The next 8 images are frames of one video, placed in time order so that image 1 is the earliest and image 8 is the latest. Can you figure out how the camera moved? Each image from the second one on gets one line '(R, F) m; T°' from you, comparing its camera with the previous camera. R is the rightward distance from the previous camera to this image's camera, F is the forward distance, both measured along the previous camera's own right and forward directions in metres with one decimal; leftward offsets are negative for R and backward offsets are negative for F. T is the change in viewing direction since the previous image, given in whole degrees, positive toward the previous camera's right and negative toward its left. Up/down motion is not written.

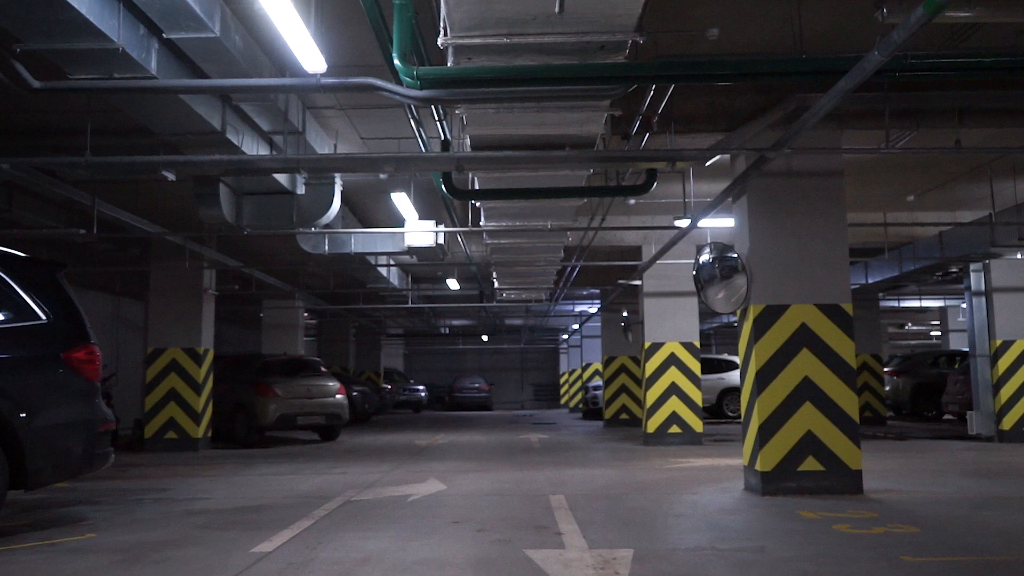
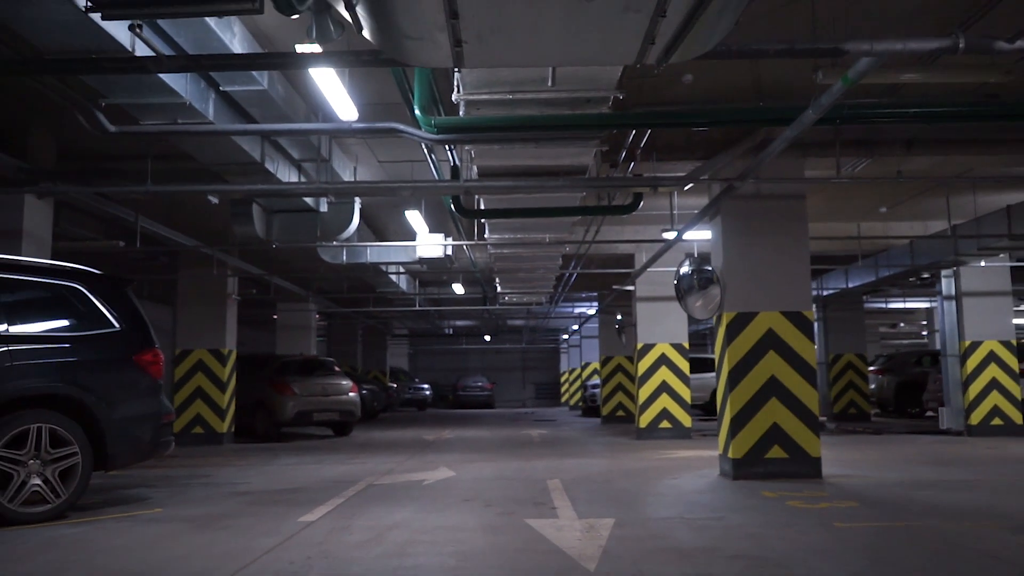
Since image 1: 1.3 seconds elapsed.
(0.0, -1.1) m; 0°
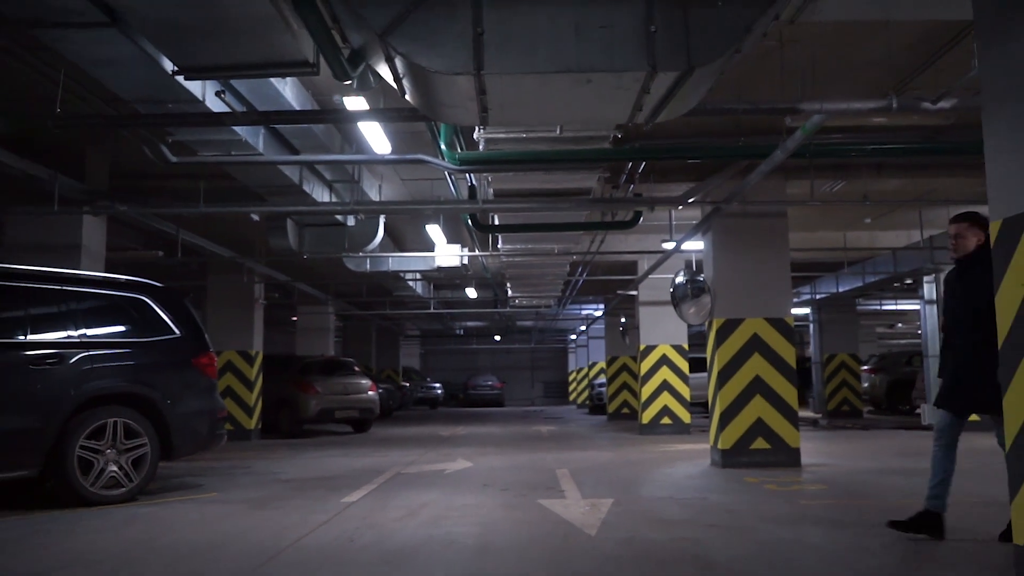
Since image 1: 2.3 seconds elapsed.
(0.0, -1.0) m; -1°
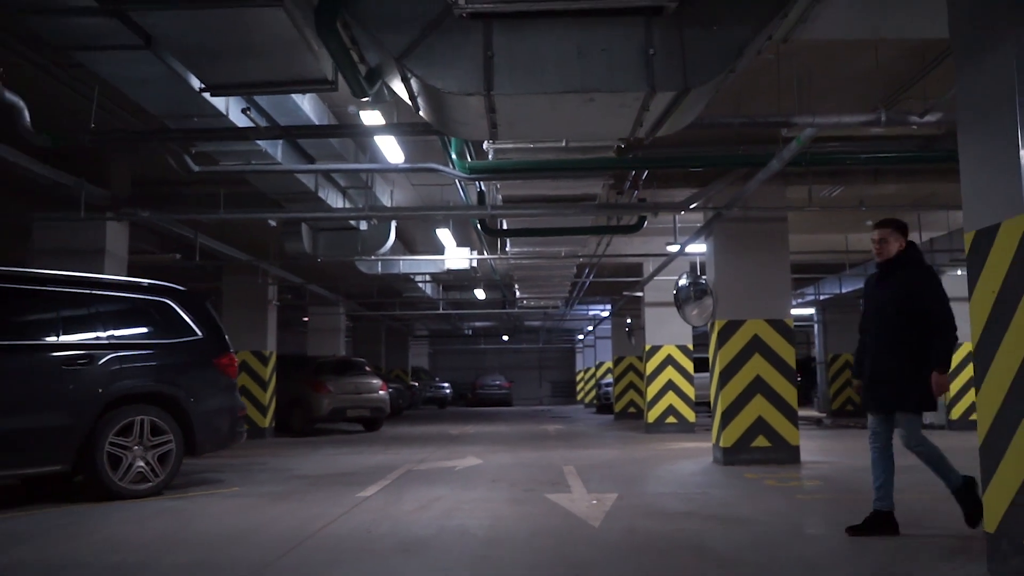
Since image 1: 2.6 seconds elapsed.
(0.0, -0.3) m; -1°
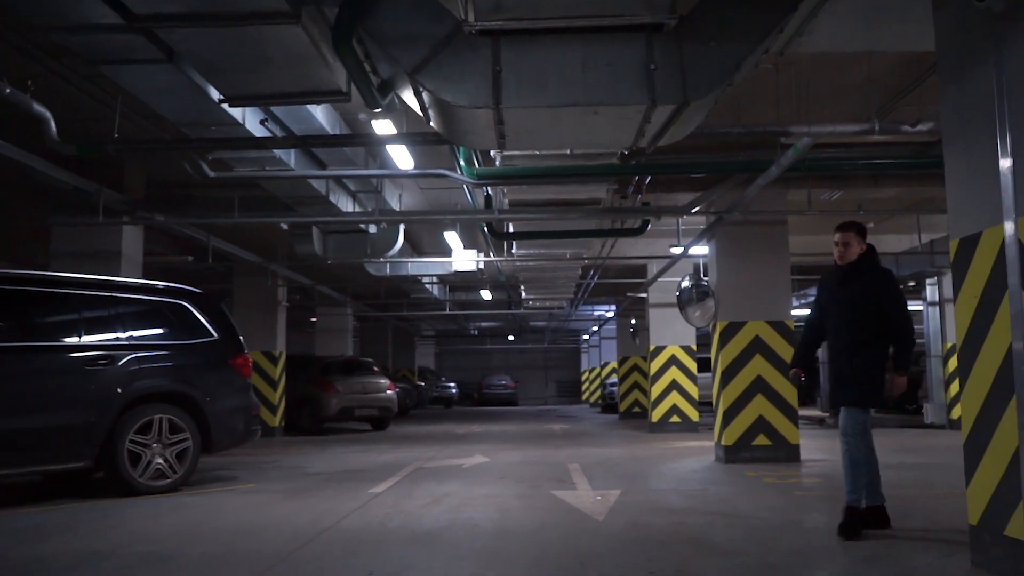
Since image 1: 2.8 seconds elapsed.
(0.0, -0.2) m; 0°
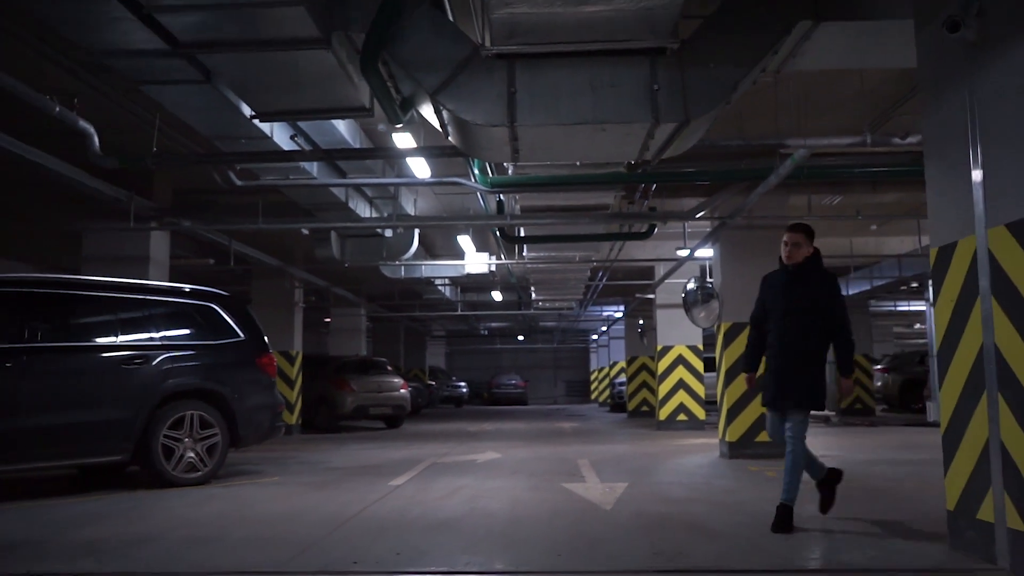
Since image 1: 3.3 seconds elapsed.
(0.0, -0.4) m; -1°
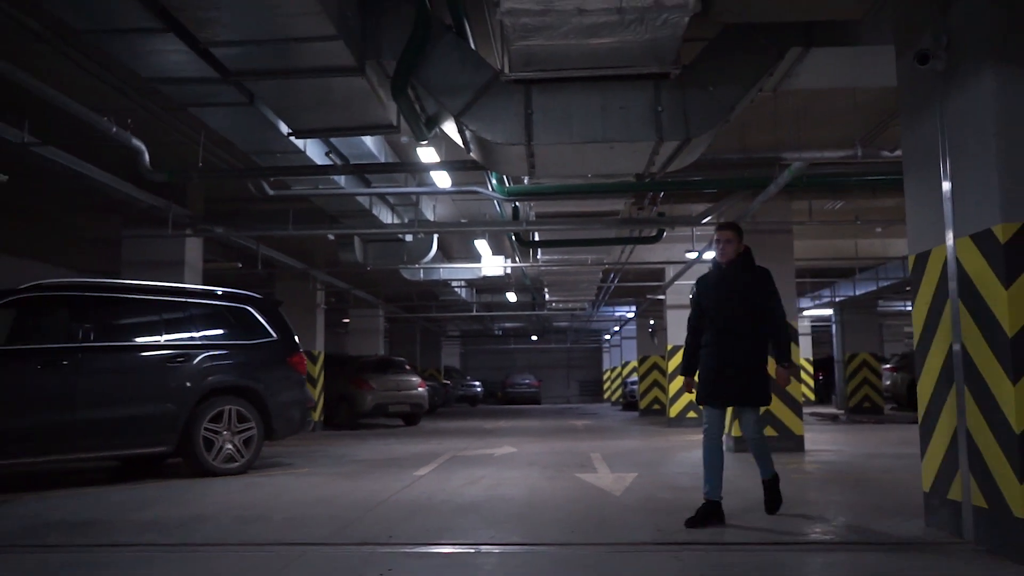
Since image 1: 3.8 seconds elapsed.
(0.0, -0.6) m; -1°
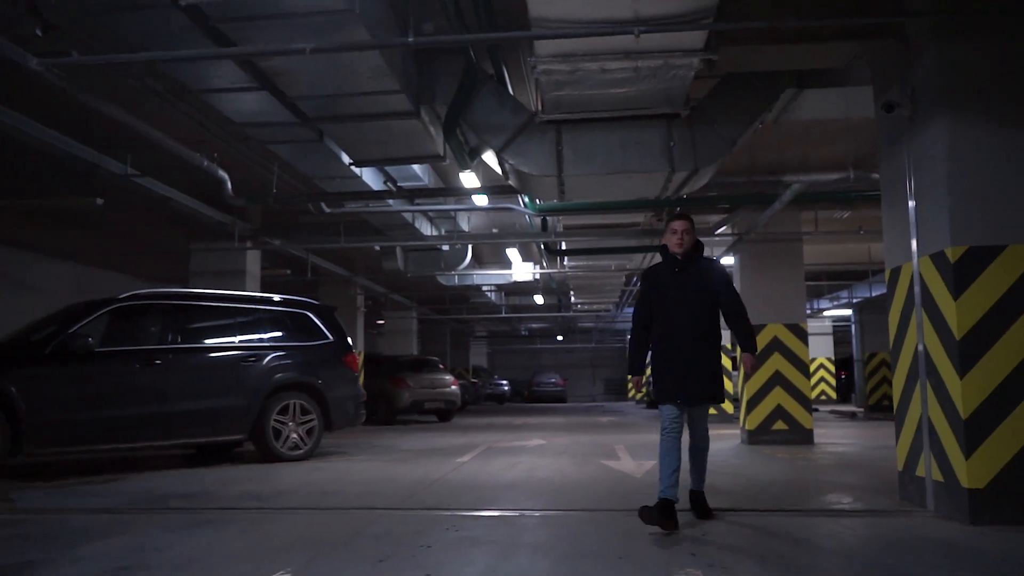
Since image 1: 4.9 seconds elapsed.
(-0.1, -1.1) m; -2°
